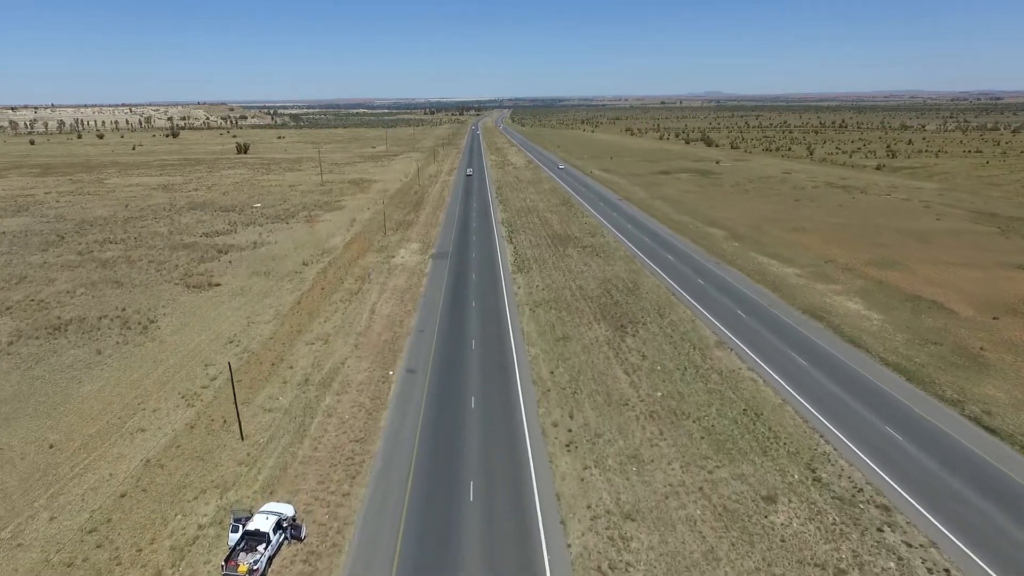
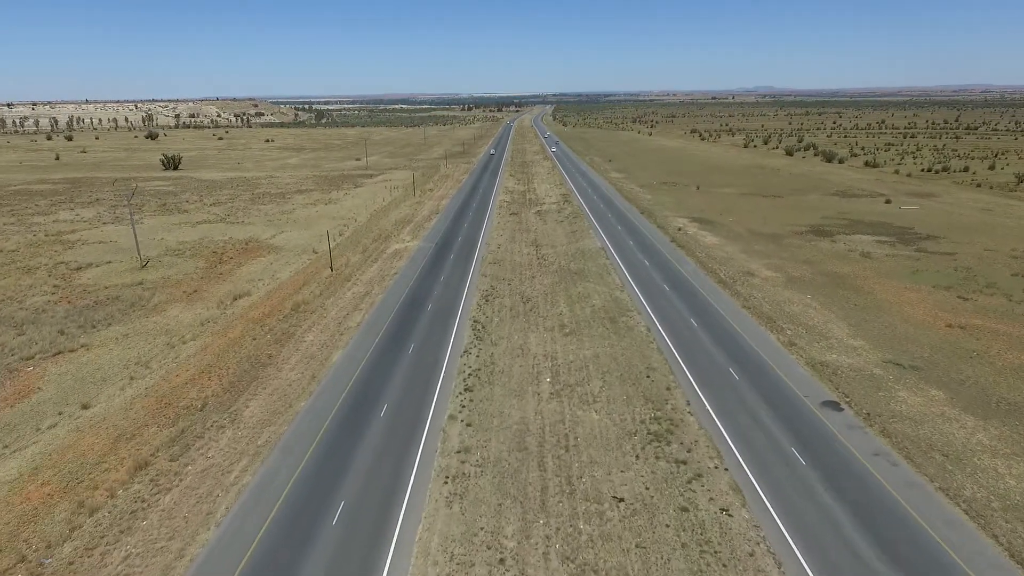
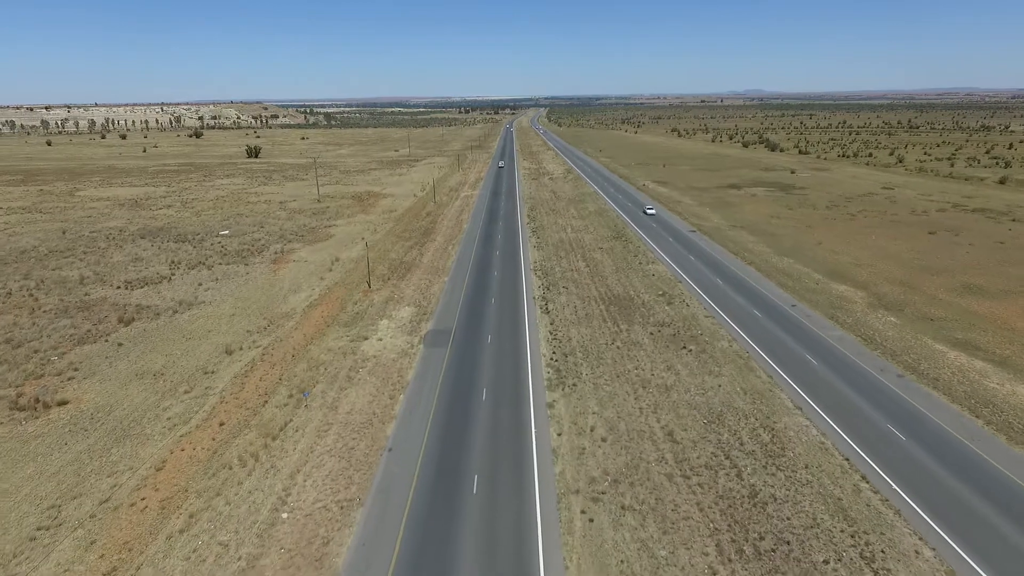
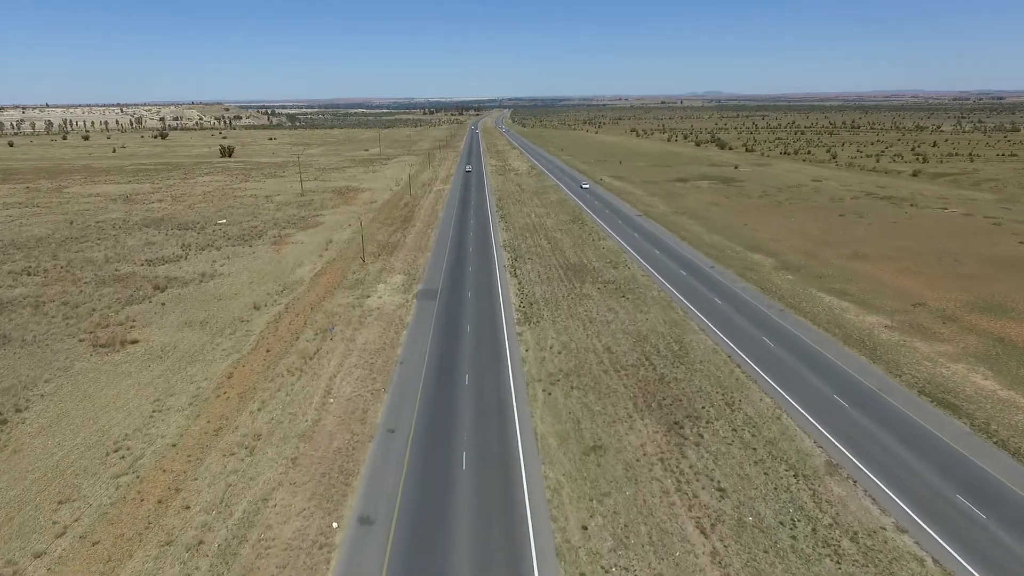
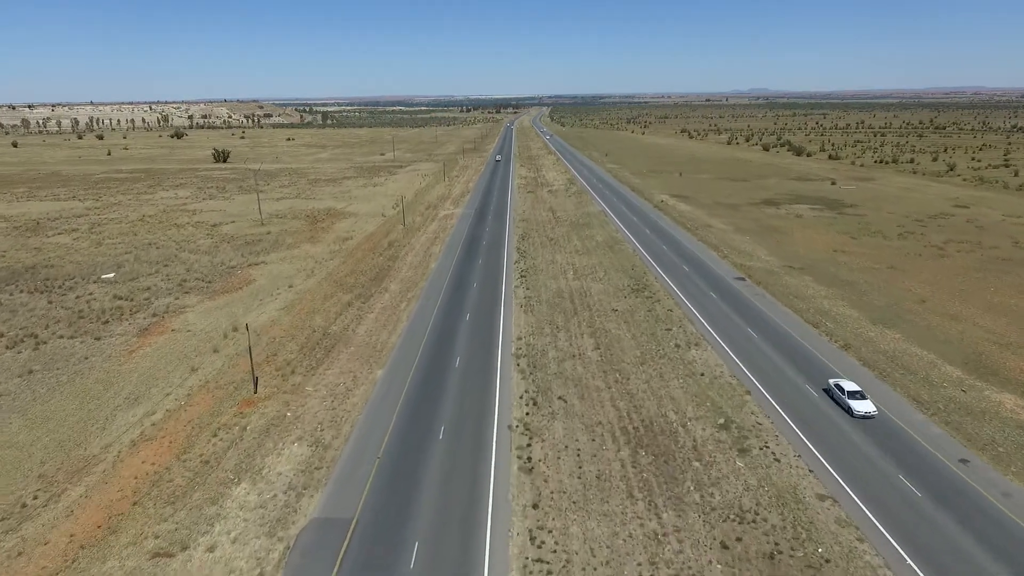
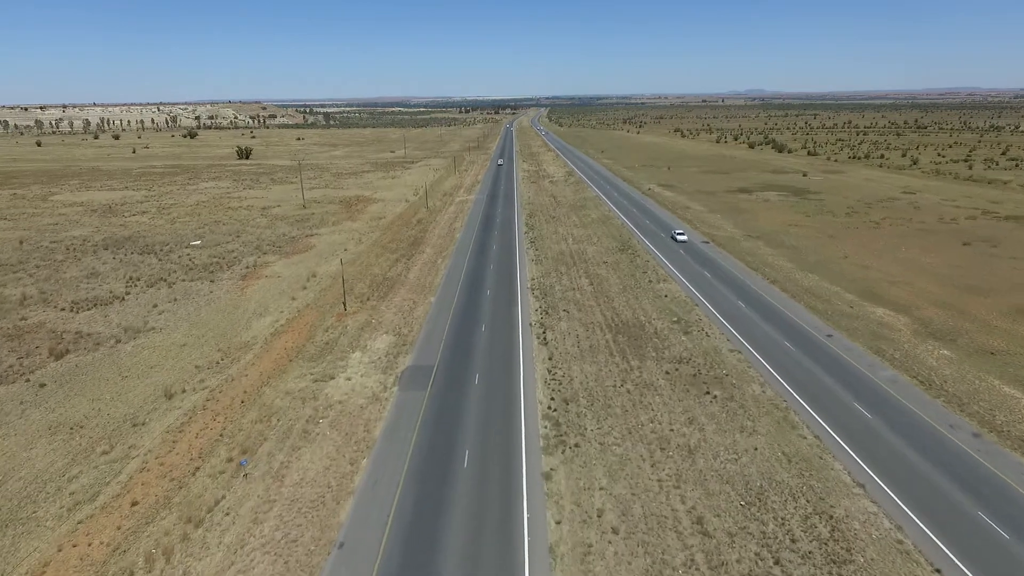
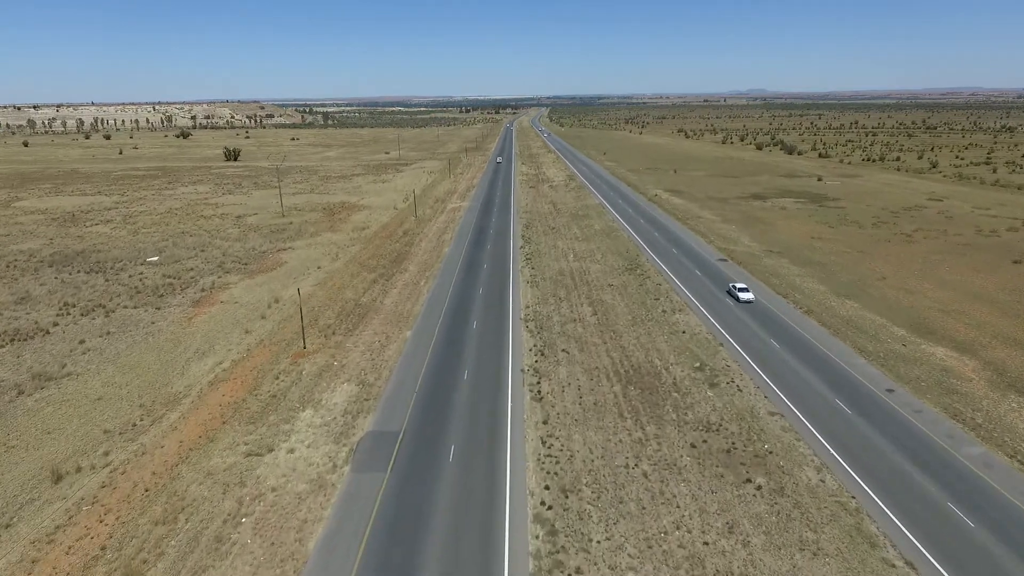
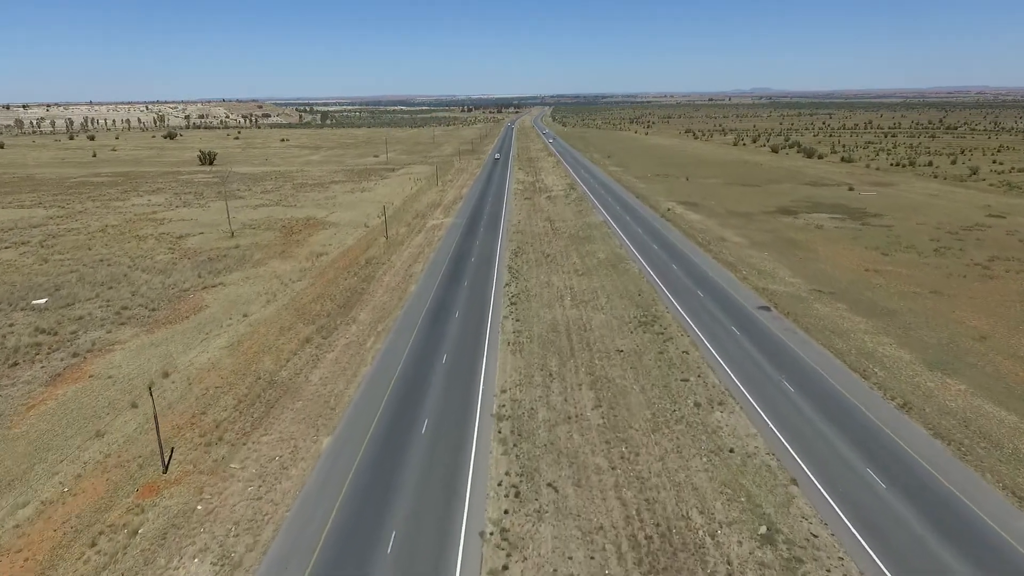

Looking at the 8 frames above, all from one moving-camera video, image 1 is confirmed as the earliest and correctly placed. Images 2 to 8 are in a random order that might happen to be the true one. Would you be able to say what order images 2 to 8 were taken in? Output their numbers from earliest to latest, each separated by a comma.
4, 3, 6, 7, 5, 8, 2
